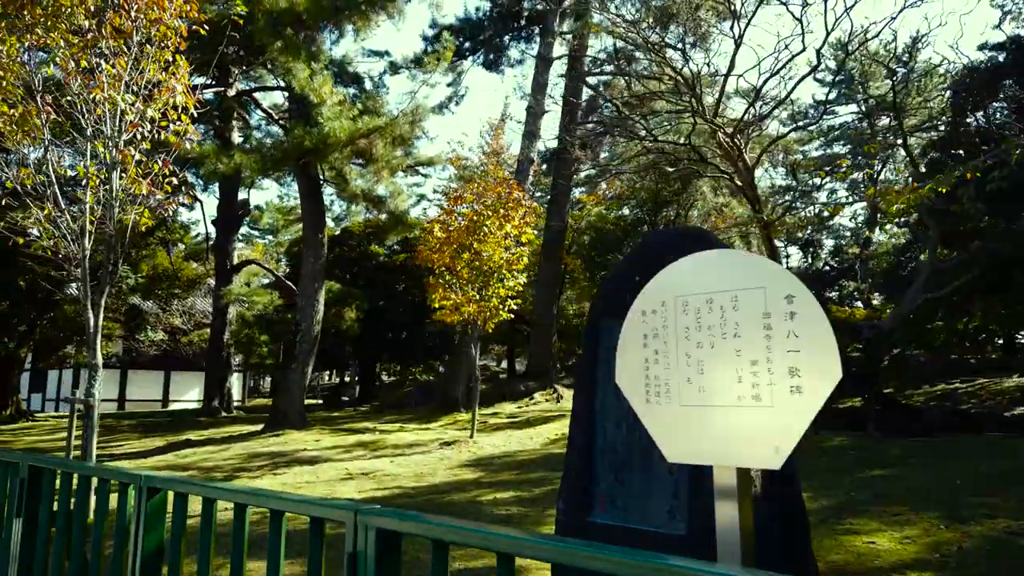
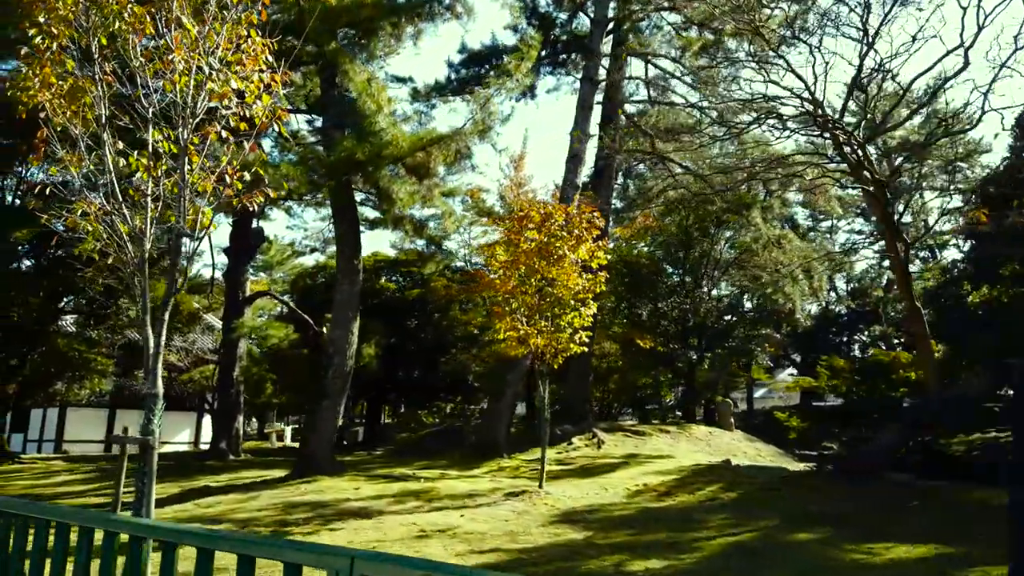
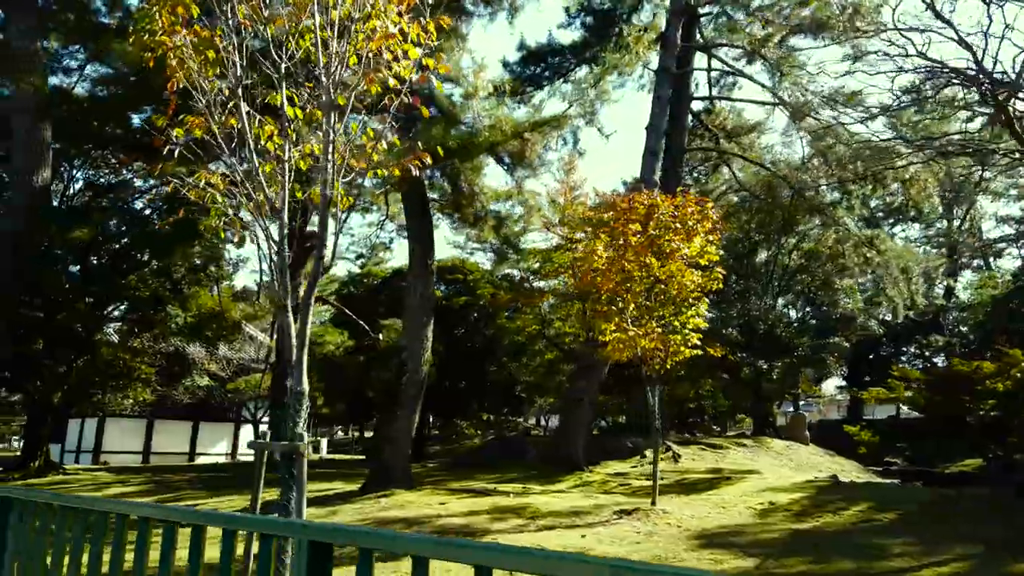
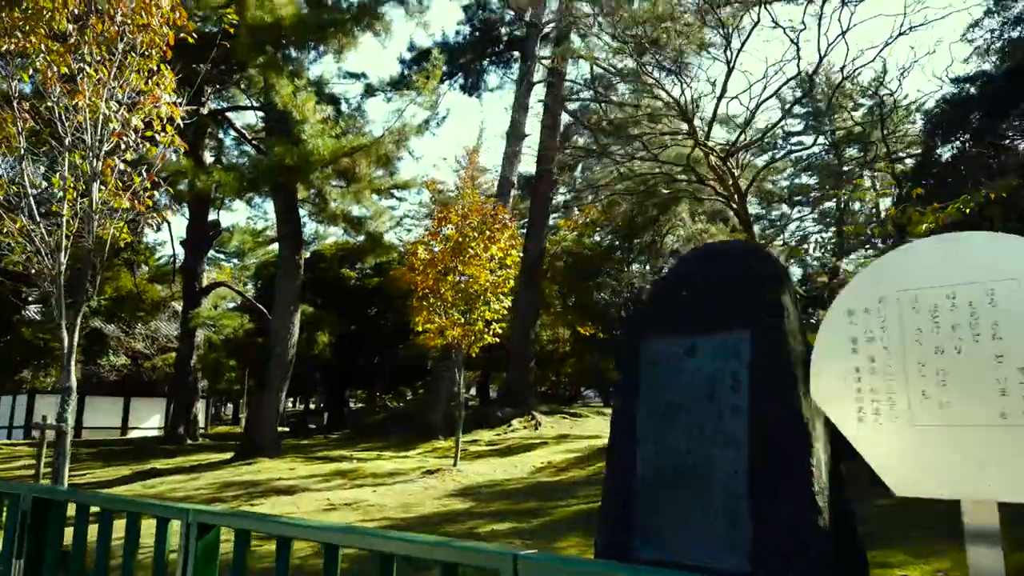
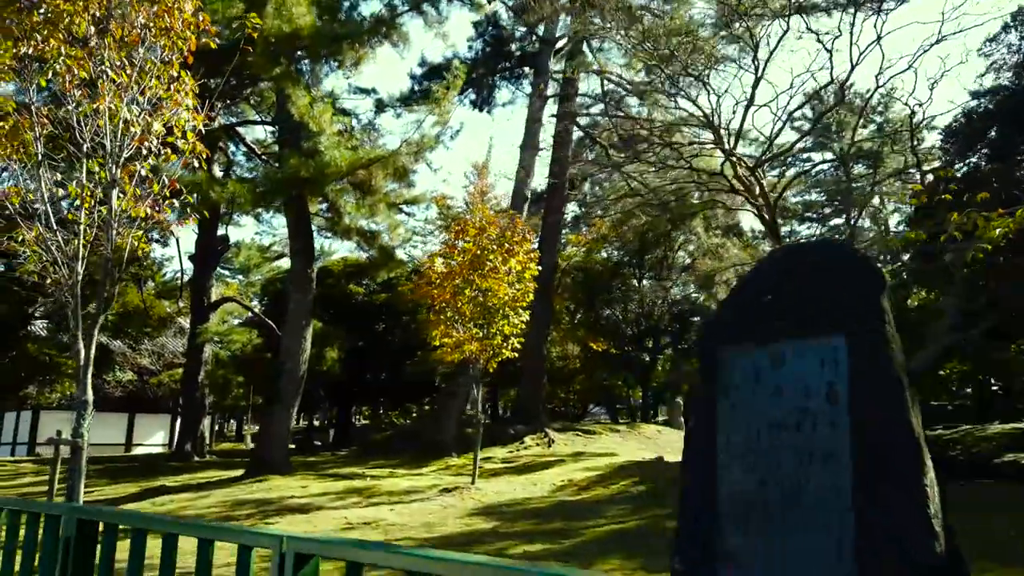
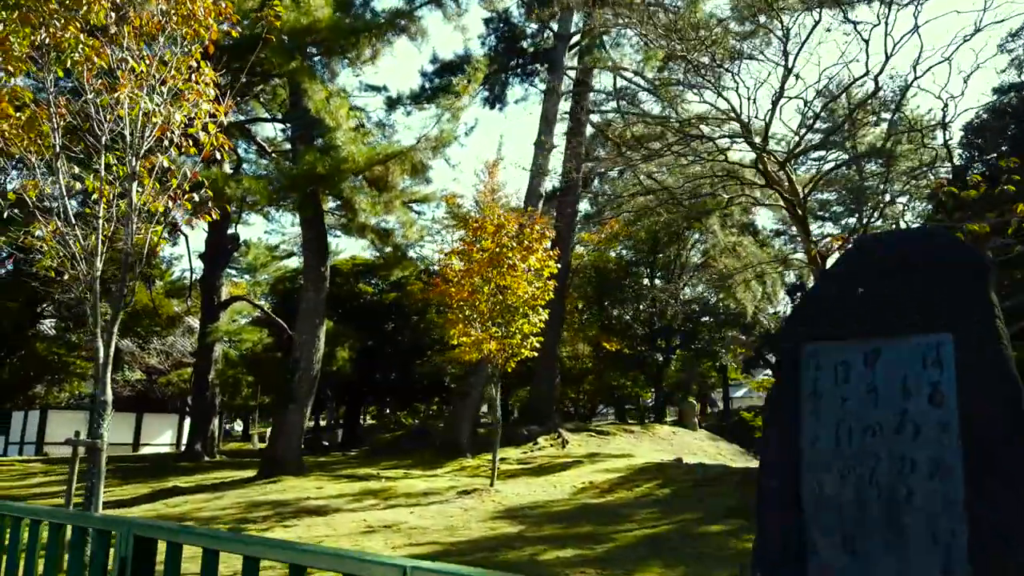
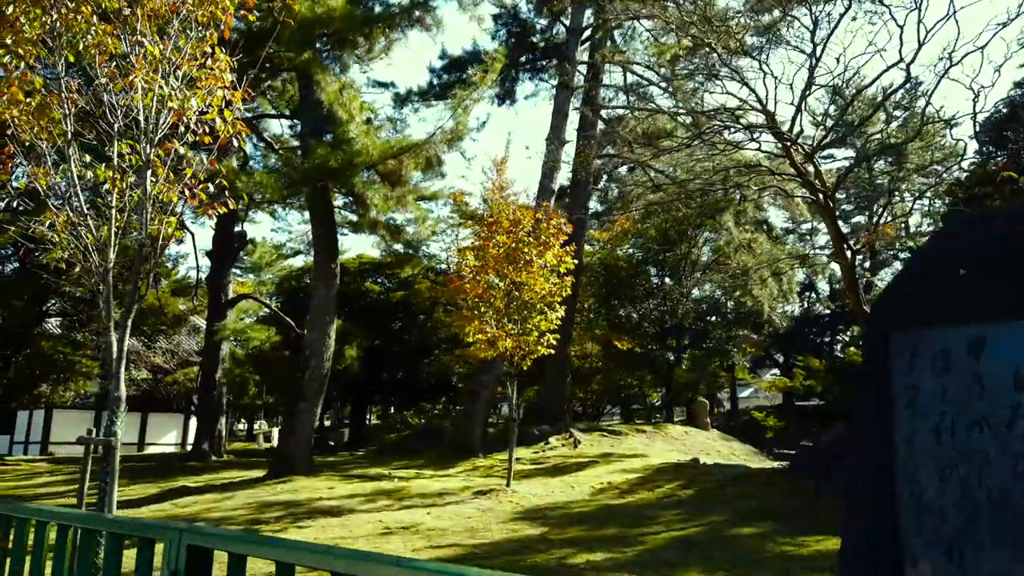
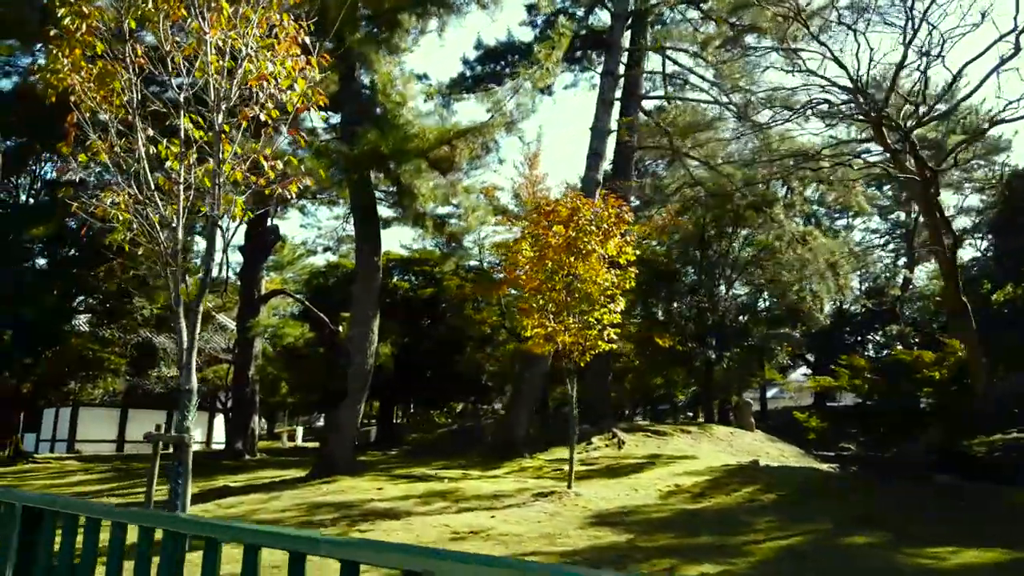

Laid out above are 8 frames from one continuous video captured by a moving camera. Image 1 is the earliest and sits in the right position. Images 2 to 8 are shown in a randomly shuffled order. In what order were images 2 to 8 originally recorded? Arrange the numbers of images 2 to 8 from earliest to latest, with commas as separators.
4, 5, 6, 7, 2, 8, 3
